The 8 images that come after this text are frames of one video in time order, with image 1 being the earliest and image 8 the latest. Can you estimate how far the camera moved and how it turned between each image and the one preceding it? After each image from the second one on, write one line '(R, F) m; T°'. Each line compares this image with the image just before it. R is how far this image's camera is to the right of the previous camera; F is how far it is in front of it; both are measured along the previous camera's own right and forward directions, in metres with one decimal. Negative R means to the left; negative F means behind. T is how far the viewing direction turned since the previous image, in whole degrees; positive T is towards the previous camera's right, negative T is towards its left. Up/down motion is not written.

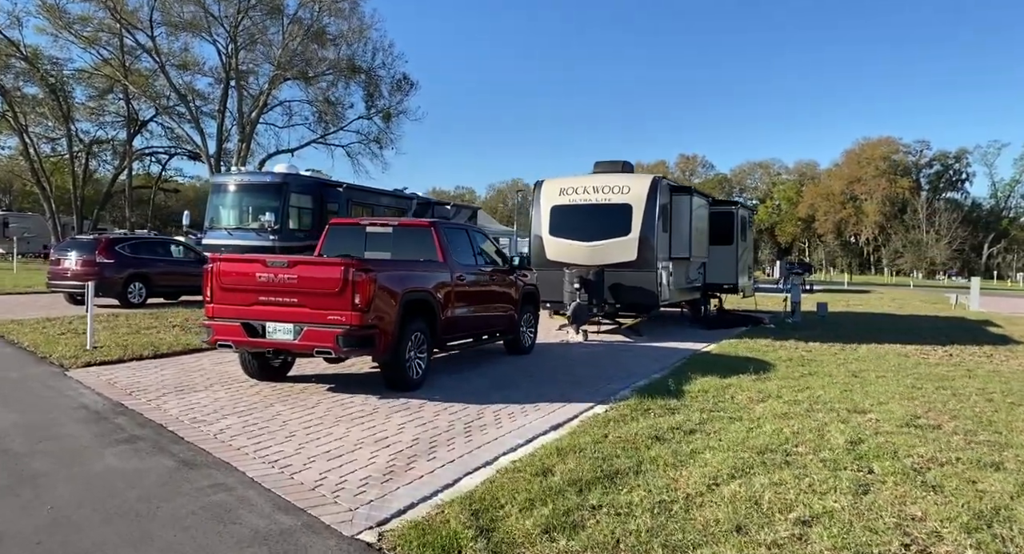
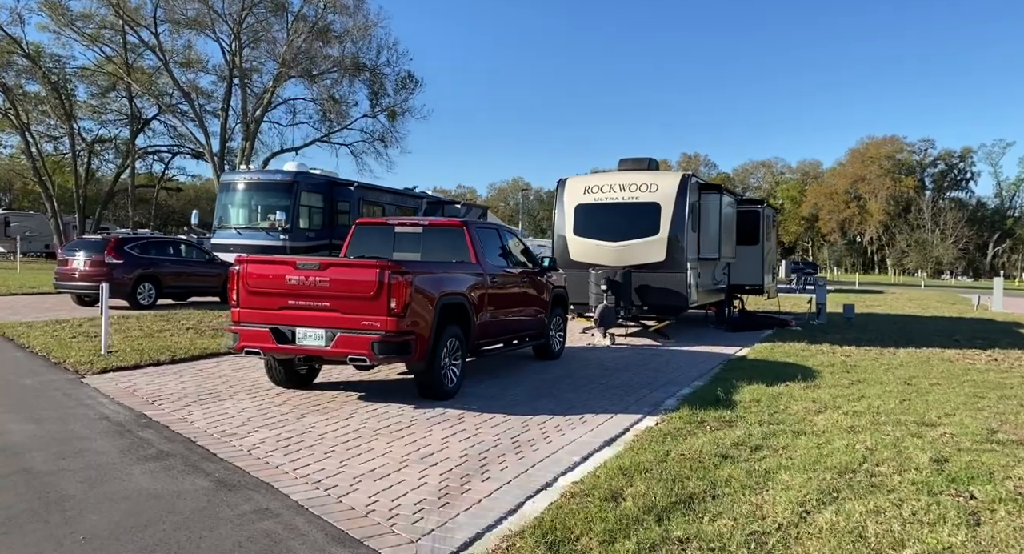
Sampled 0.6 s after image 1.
(-0.5, +0.3) m; 0°
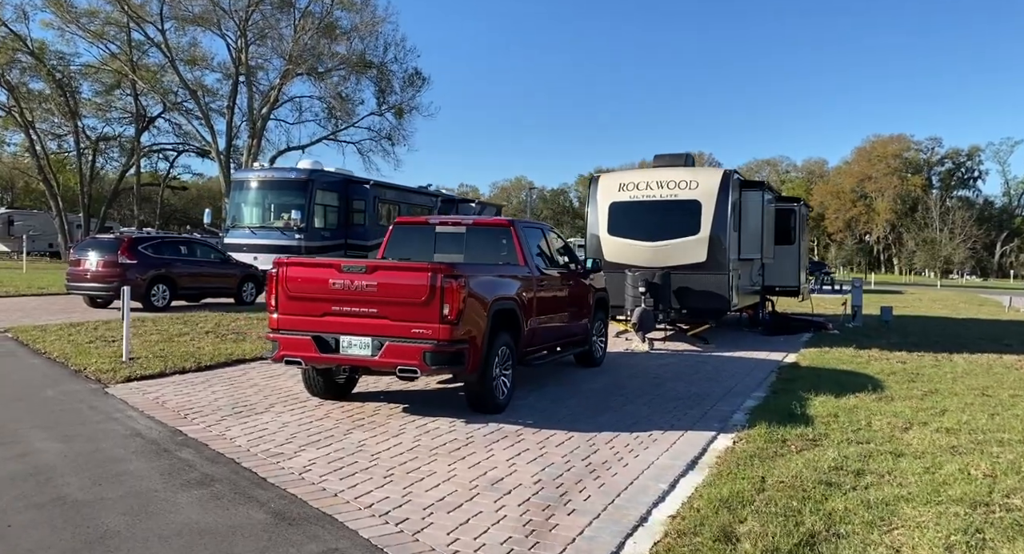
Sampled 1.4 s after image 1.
(-0.6, +0.5) m; 0°
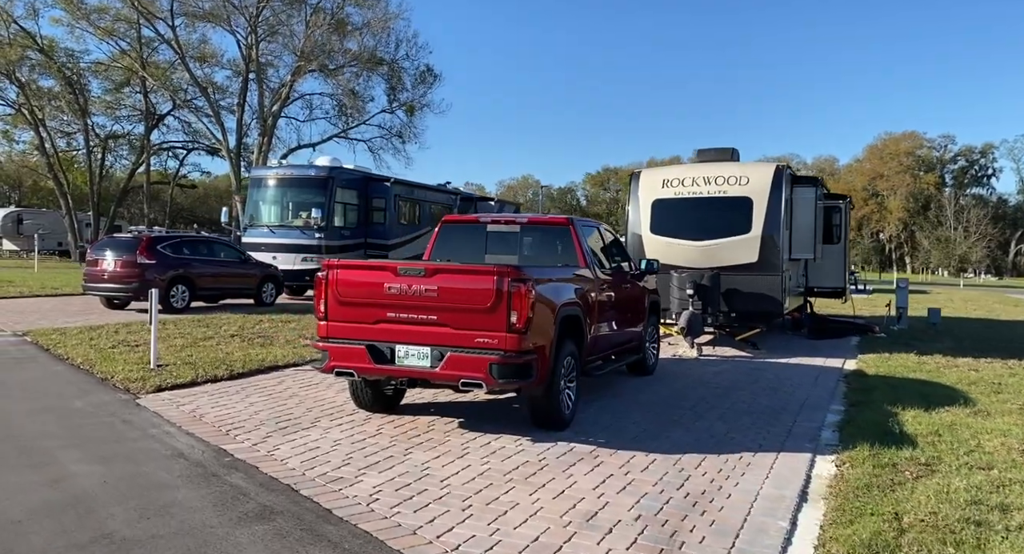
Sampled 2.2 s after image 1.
(-0.6, +0.5) m; 0°
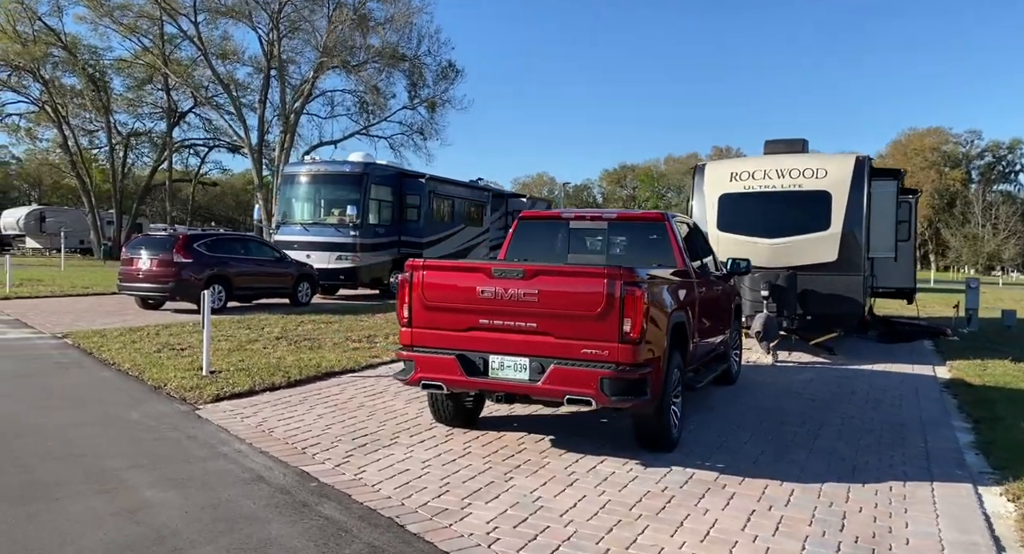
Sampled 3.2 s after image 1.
(-0.8, +0.6) m; -1°
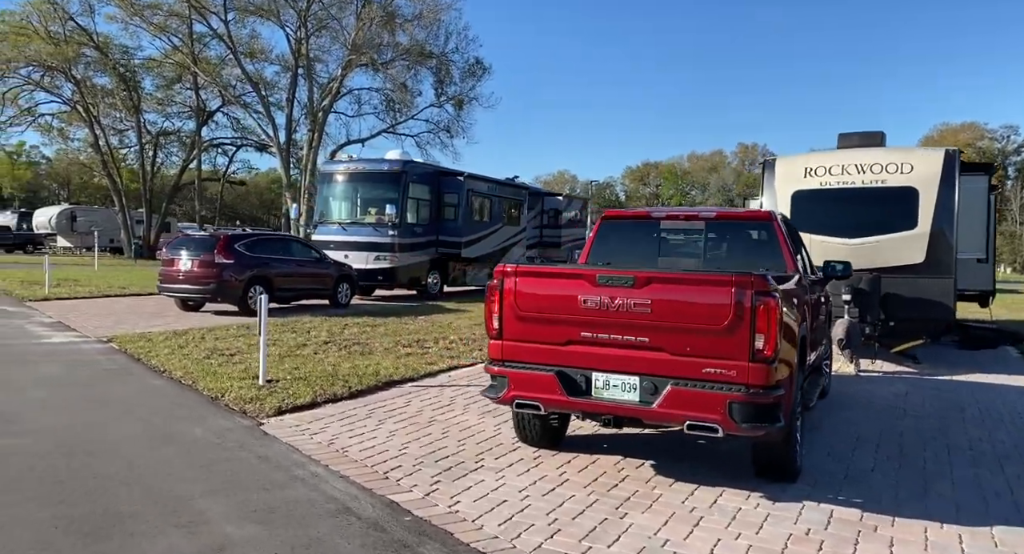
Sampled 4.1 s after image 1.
(-0.7, +0.5) m; -2°
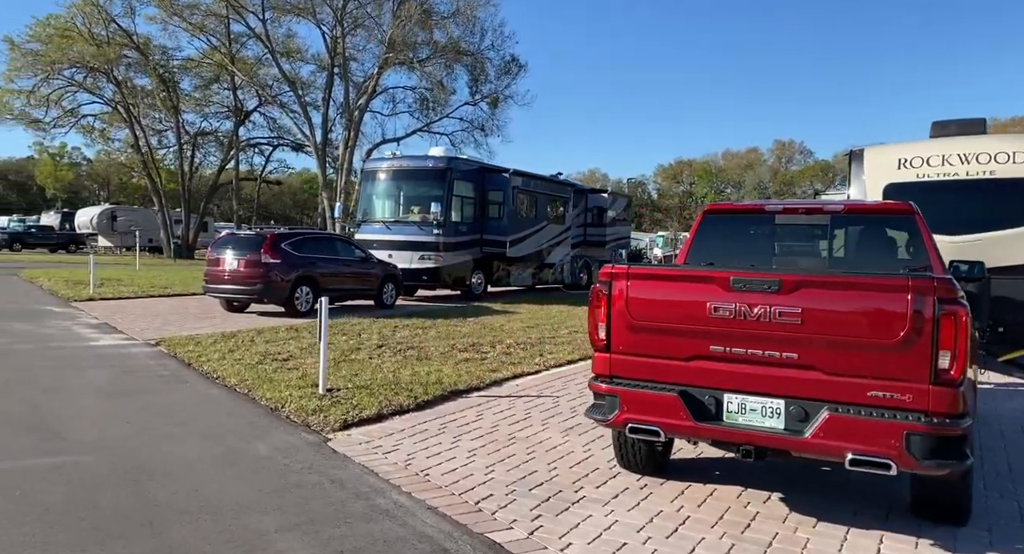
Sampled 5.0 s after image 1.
(-0.6, +0.6) m; -3°
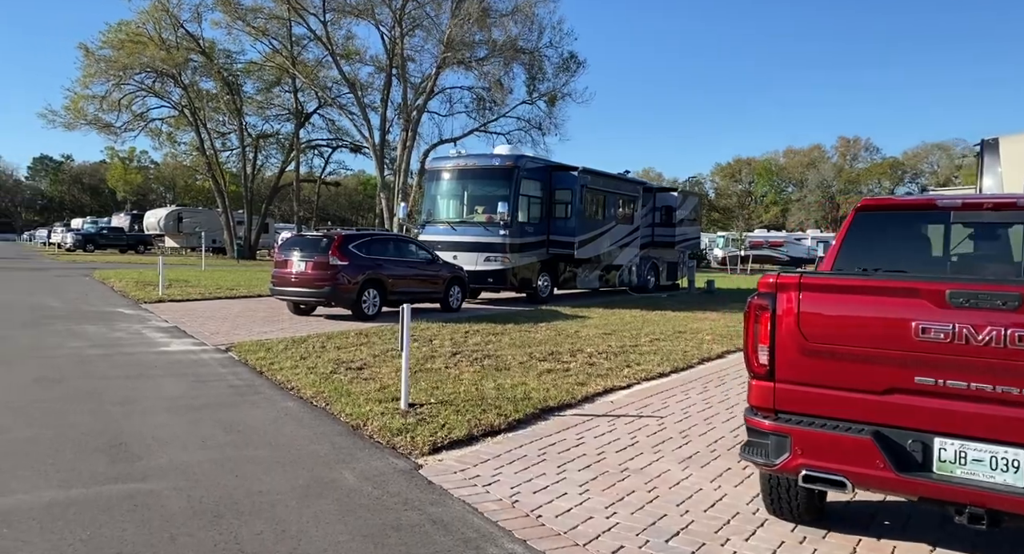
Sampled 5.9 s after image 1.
(-0.5, +0.7) m; -5°
